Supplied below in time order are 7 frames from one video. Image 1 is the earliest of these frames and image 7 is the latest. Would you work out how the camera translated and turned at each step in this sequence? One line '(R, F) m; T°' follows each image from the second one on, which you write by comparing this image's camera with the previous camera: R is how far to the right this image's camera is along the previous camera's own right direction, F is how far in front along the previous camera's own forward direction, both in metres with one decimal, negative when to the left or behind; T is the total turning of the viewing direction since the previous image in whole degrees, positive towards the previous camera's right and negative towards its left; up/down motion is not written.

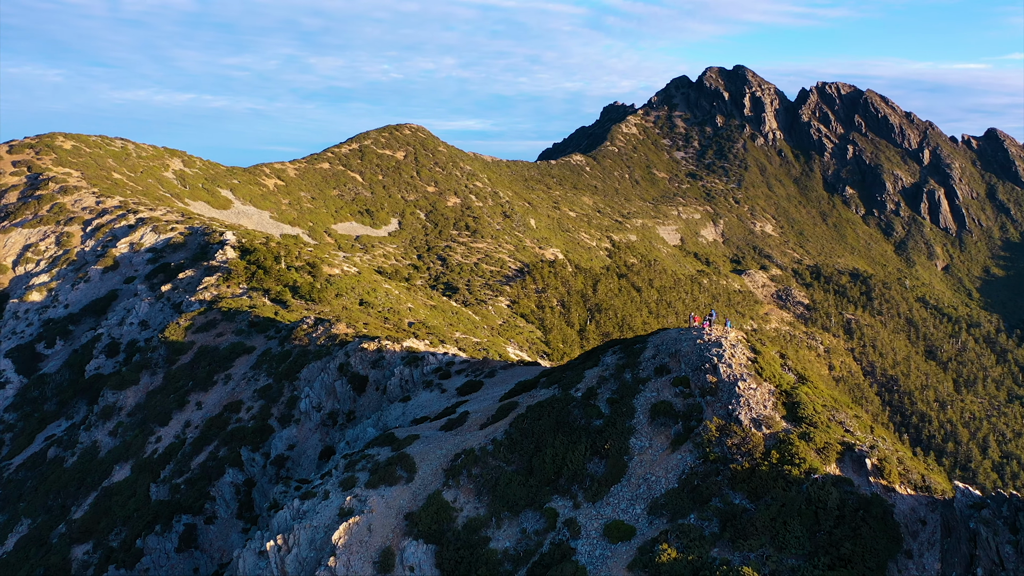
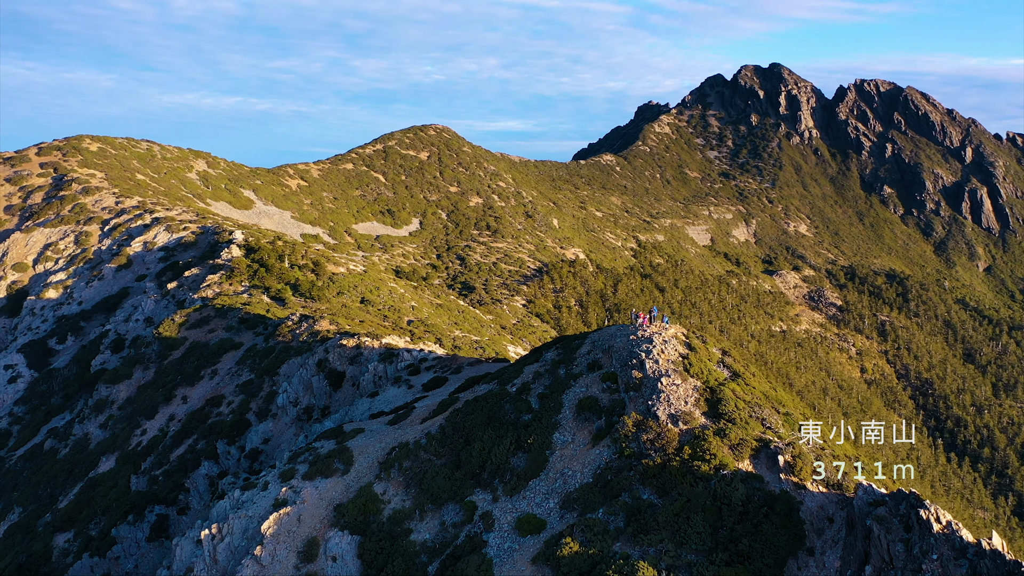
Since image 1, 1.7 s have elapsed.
(+4.3, 0.0) m; -1°
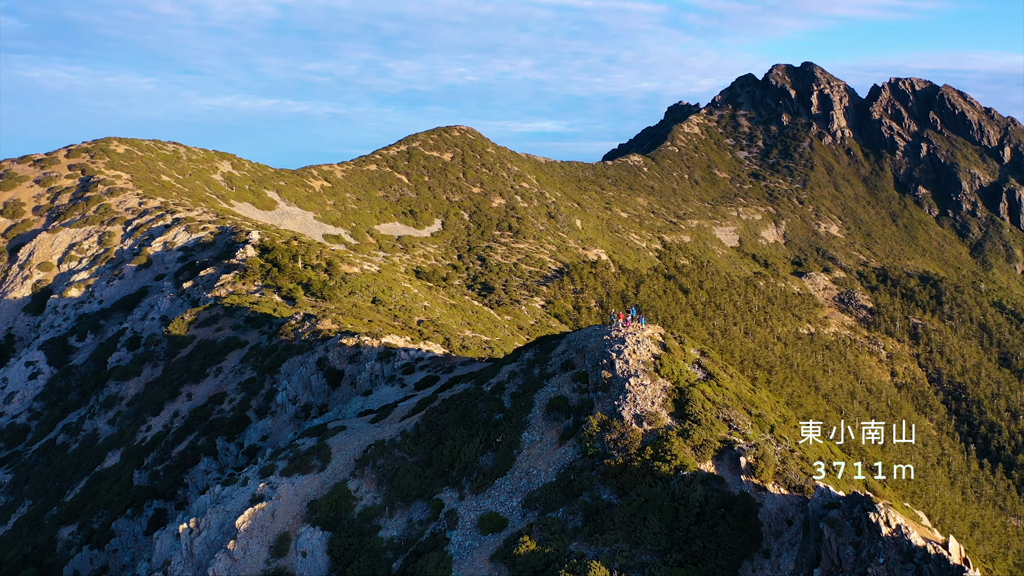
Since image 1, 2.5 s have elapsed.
(+2.2, -0.1) m; -2°
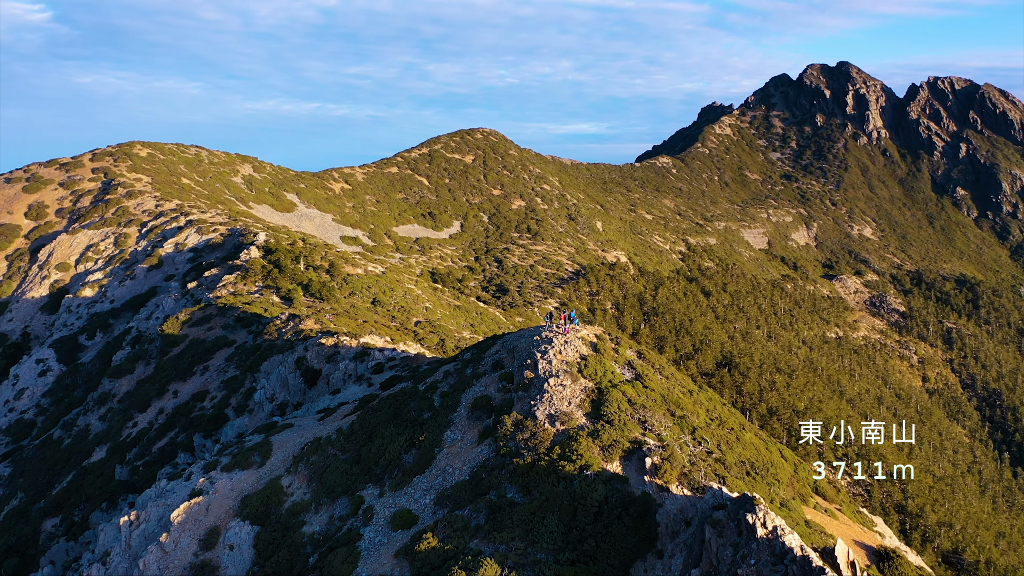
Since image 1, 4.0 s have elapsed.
(+4.3, -0.2) m; -1°
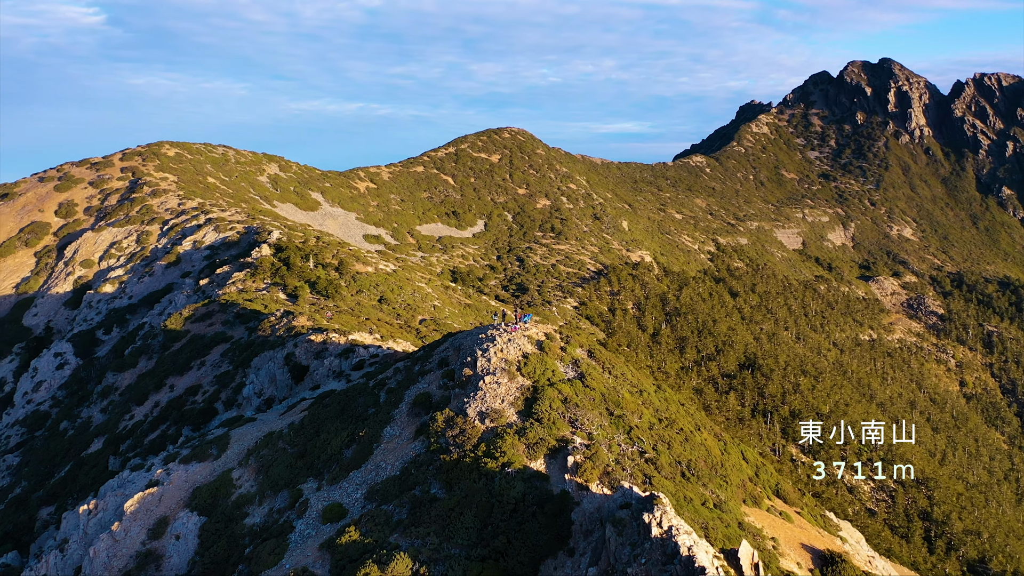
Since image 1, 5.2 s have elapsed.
(+3.8, -0.1) m; -2°
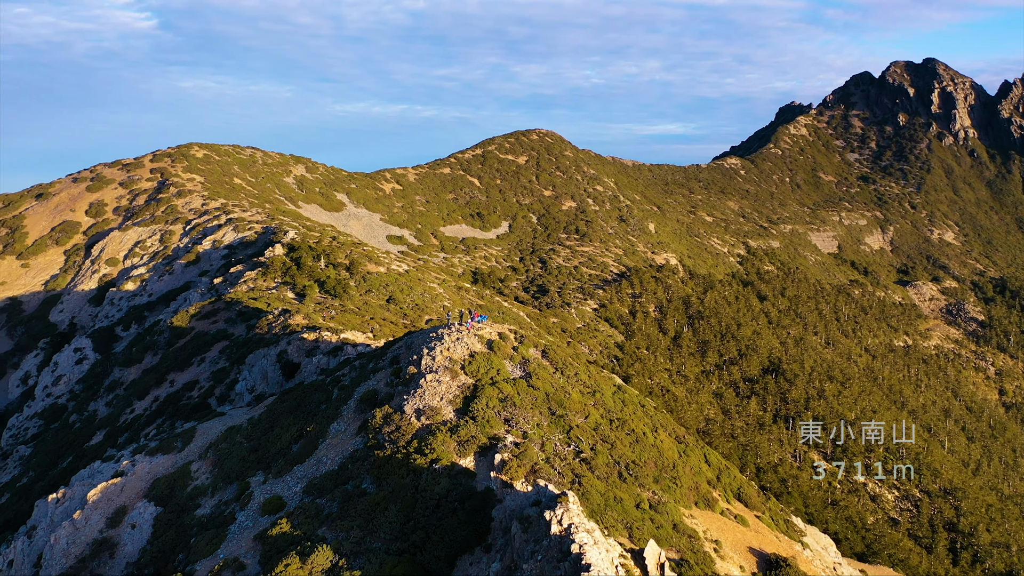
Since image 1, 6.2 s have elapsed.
(+3.6, -0.2) m; -2°
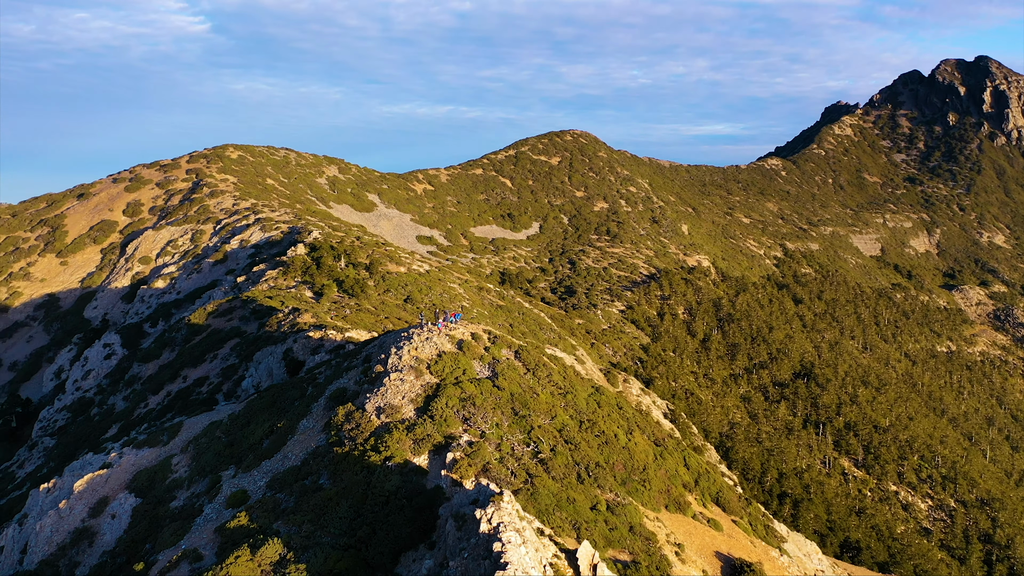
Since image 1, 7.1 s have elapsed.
(+2.9, 0.0) m; -3°
